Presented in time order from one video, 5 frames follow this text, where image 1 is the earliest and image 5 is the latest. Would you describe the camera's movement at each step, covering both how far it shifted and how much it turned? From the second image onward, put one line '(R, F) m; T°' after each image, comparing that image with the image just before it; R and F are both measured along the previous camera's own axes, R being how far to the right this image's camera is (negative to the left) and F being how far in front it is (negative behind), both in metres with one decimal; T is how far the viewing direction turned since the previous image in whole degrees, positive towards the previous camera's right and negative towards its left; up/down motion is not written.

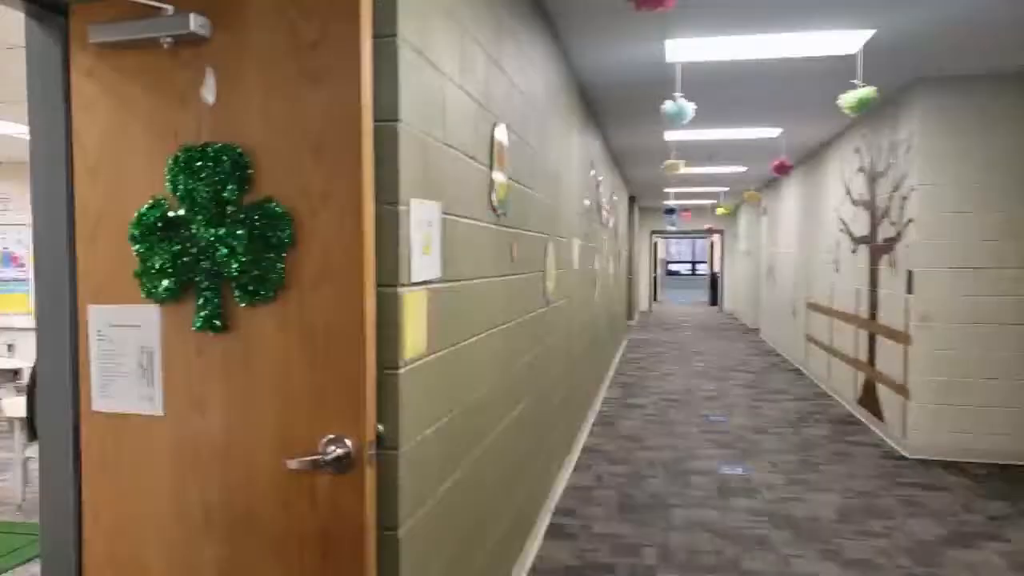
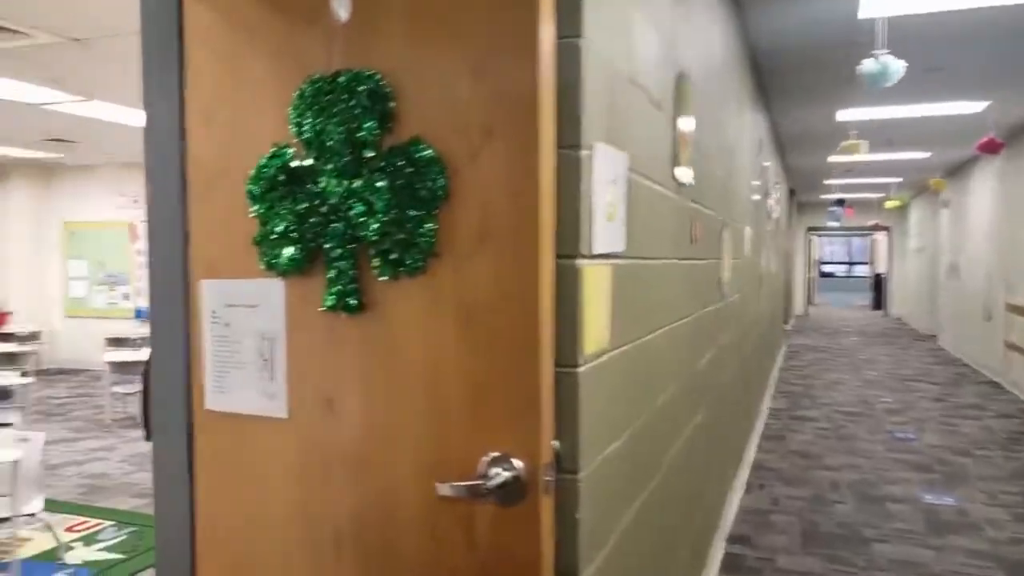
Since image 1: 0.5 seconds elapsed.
(-0.2, +0.4) m; -10°
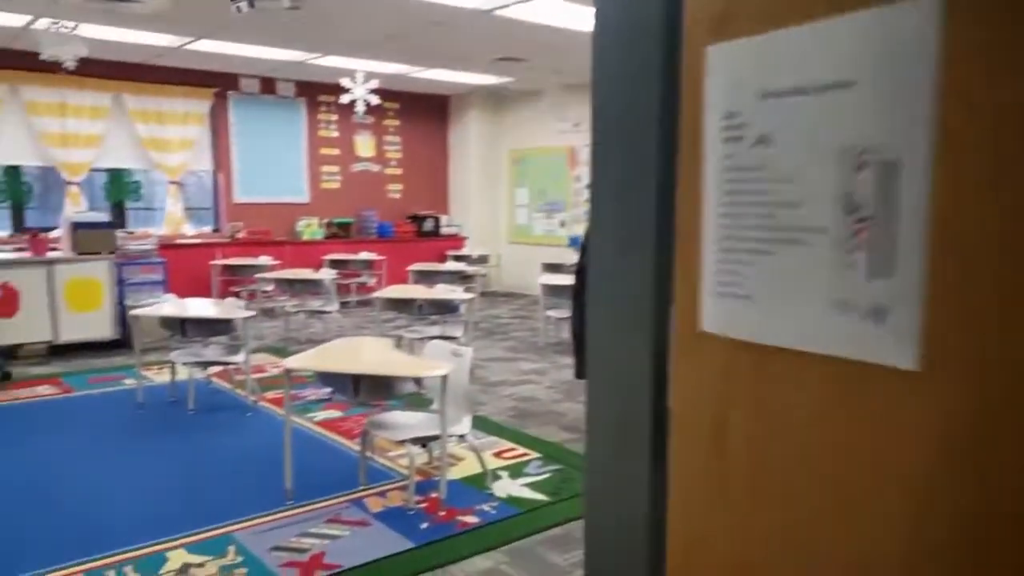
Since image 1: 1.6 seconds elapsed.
(-0.4, +0.9) m; -30°
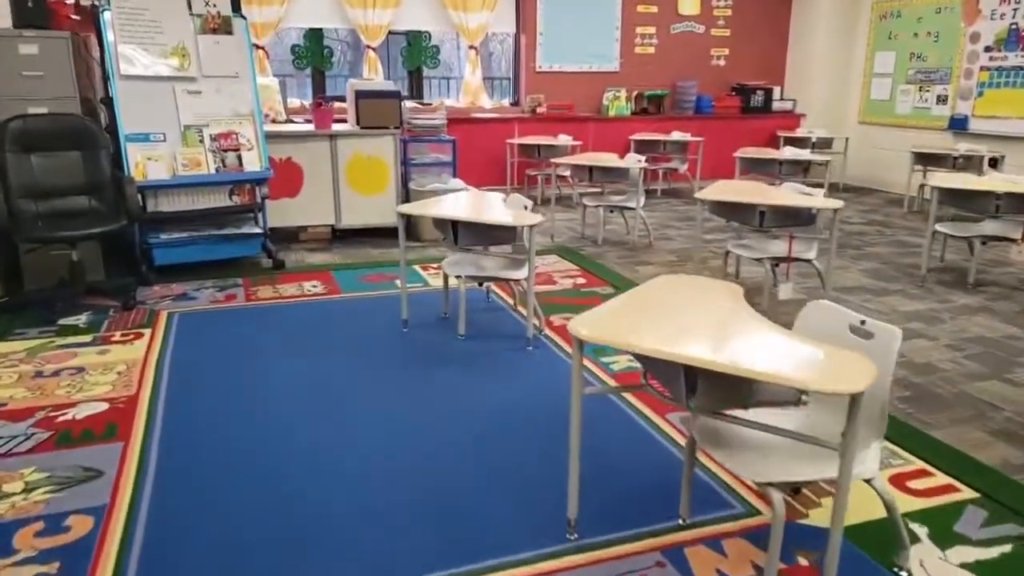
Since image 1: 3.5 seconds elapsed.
(-0.4, +1.4) m; -21°
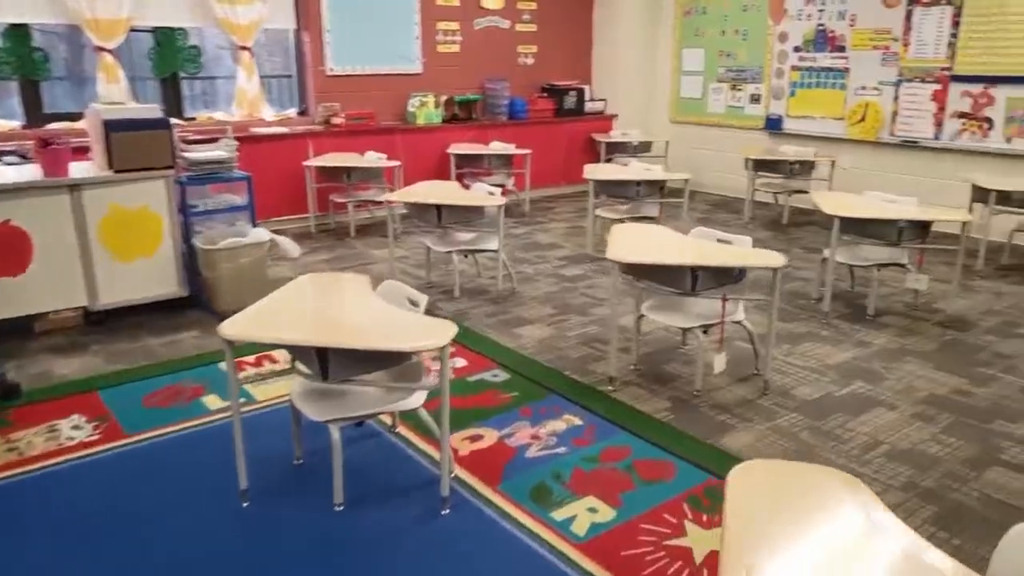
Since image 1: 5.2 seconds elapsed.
(-0.4, +1.2) m; +17°
